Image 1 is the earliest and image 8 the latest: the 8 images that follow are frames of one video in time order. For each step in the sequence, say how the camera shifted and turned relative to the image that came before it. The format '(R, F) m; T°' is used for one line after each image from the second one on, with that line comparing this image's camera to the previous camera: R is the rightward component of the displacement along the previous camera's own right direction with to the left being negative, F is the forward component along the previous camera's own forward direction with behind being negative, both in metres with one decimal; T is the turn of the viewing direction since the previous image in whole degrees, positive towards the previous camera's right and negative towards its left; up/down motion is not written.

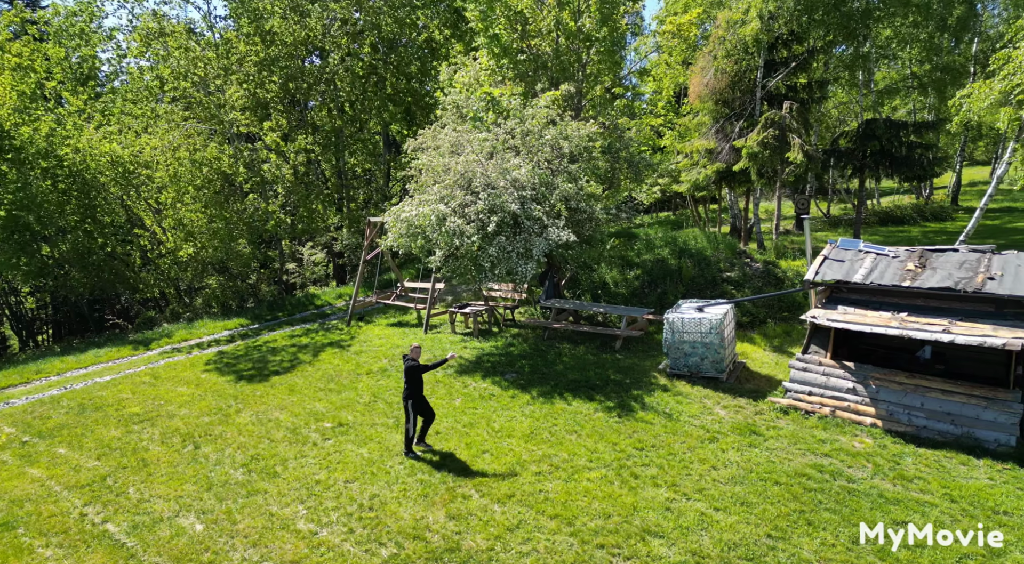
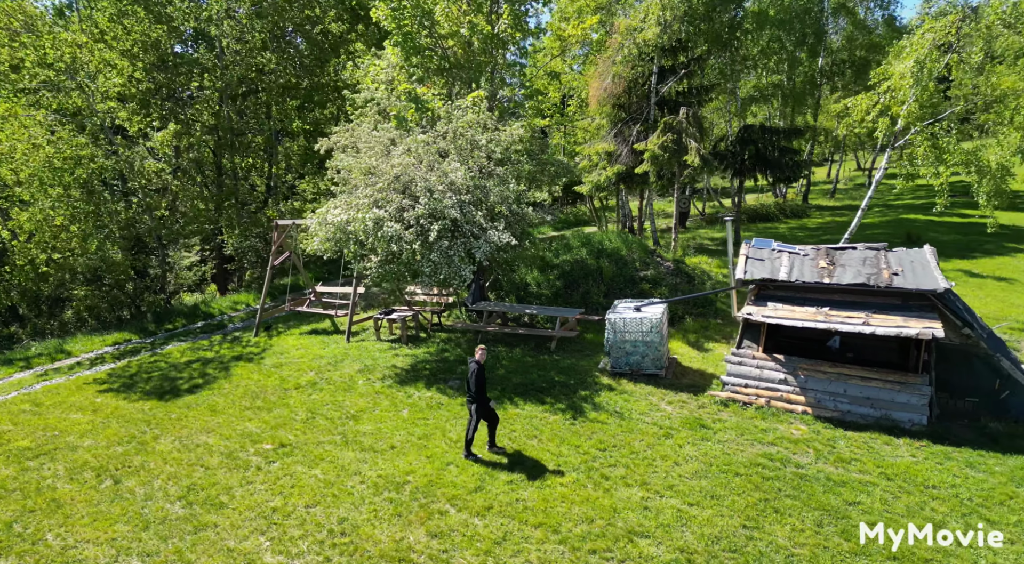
(-1.7, +0.3) m; +11°
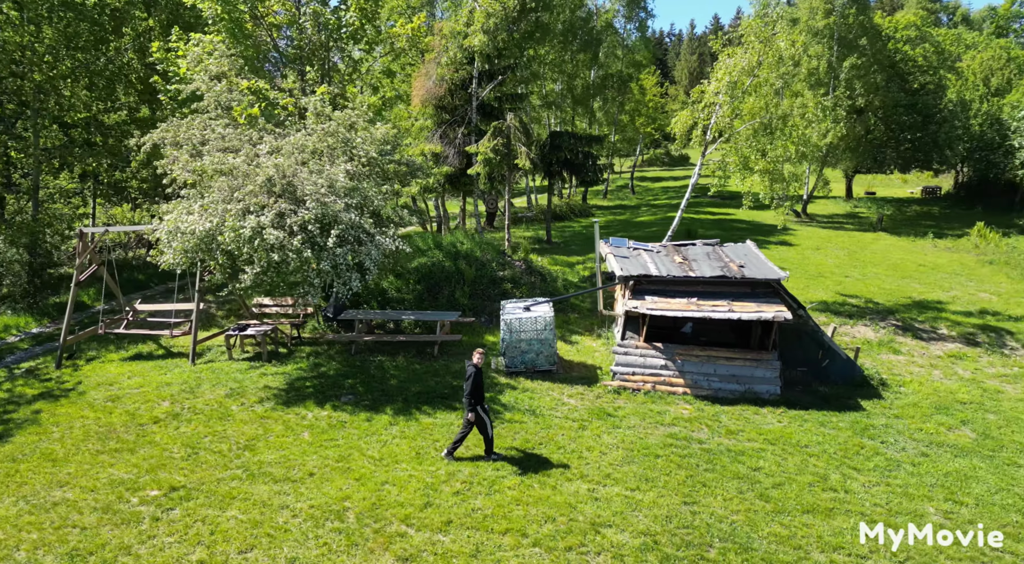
(-3.0, +0.6) m; +19°
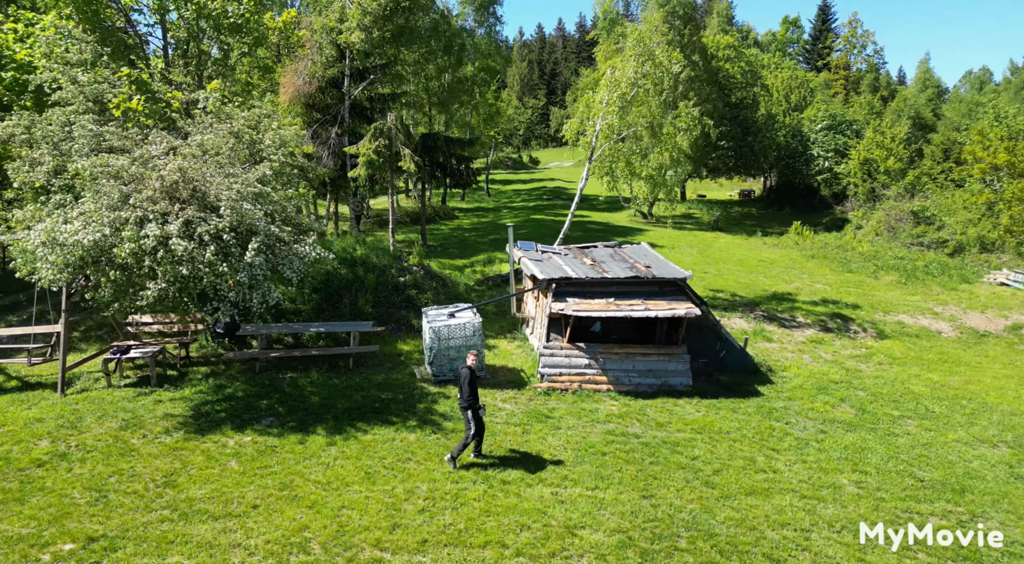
(-2.1, +0.4) m; +14°
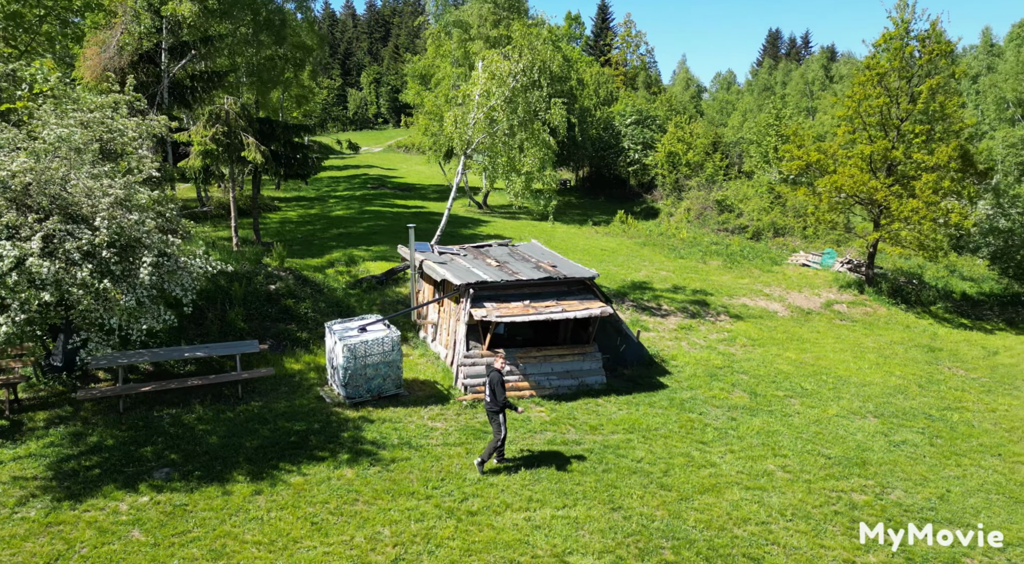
(-2.6, +1.4) m; +16°
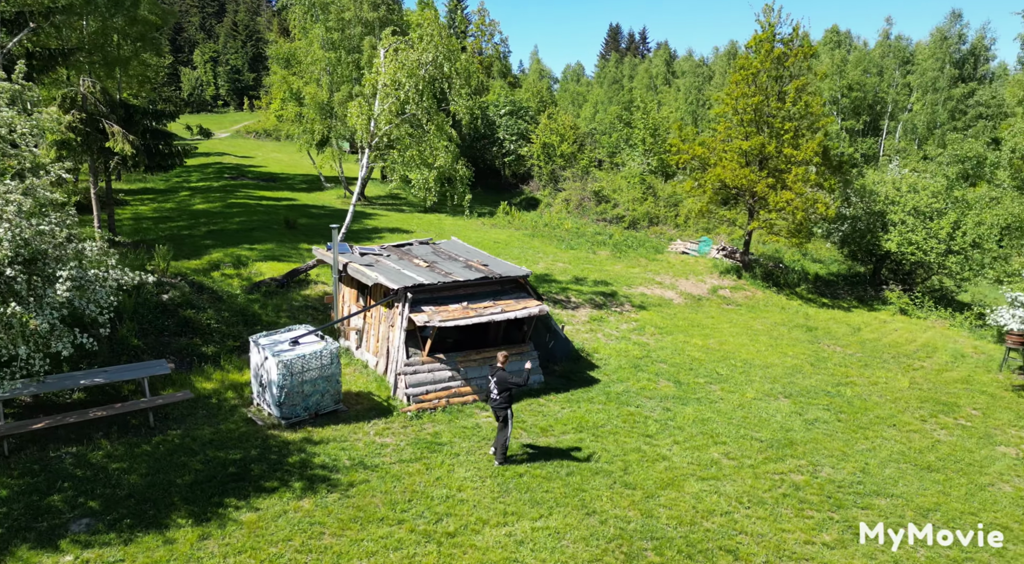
(-1.8, +0.7) m; +12°
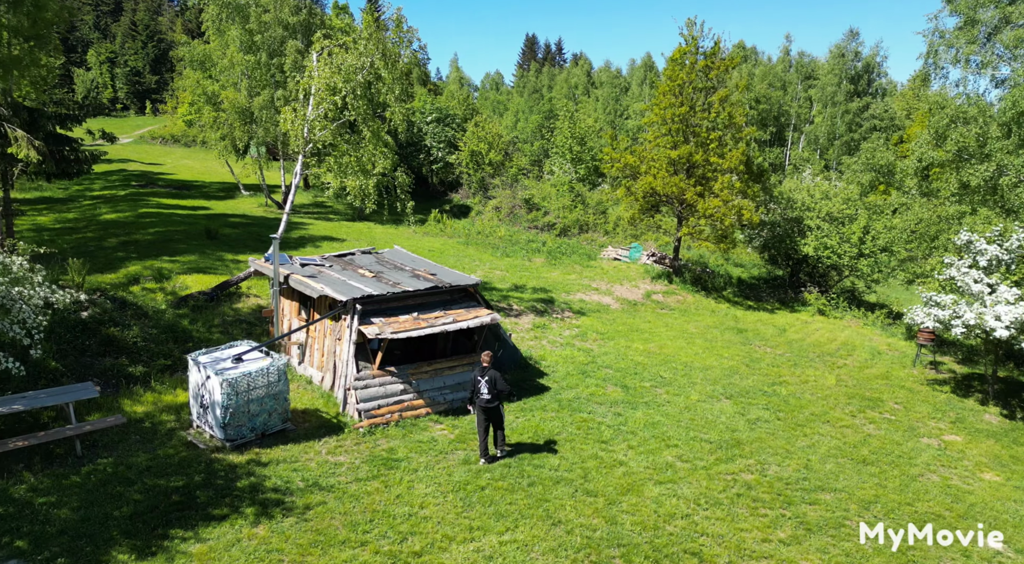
(-0.6, +0.2) m; +6°
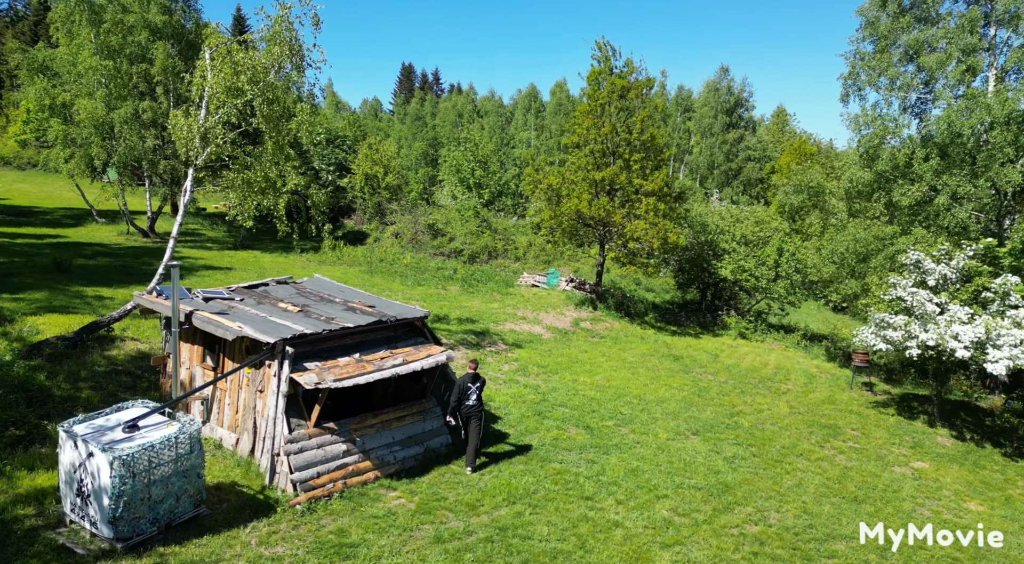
(-1.5, +2.6) m; +10°
